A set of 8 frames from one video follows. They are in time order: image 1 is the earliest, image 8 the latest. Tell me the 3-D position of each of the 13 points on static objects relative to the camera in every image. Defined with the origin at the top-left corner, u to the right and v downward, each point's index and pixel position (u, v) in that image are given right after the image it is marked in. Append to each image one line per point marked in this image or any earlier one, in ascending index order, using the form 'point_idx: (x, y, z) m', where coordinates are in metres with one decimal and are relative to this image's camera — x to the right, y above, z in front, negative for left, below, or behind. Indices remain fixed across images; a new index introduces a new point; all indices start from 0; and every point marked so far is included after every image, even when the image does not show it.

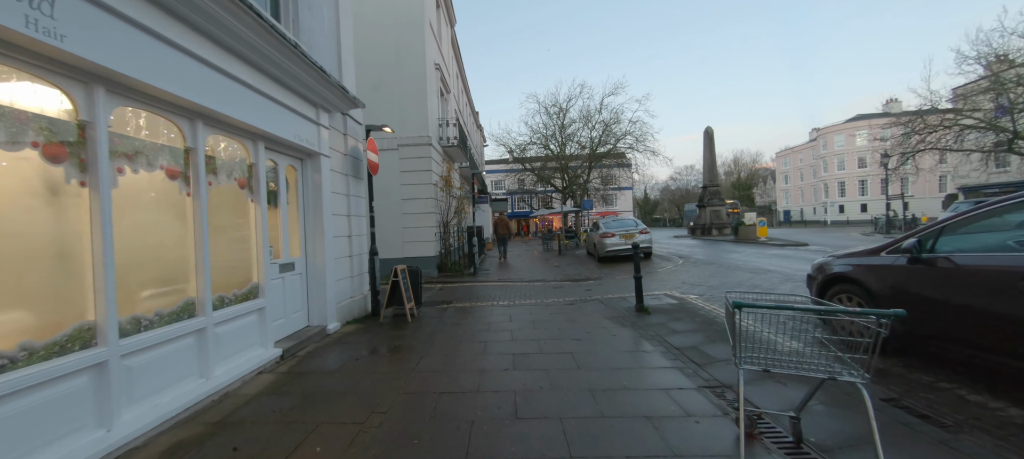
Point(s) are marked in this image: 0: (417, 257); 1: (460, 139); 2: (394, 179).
0: (-3.1, -0.9, +11.6) m
1: (-2.0, +3.7, +14.2) m
2: (-3.9, +1.7, +11.7) m
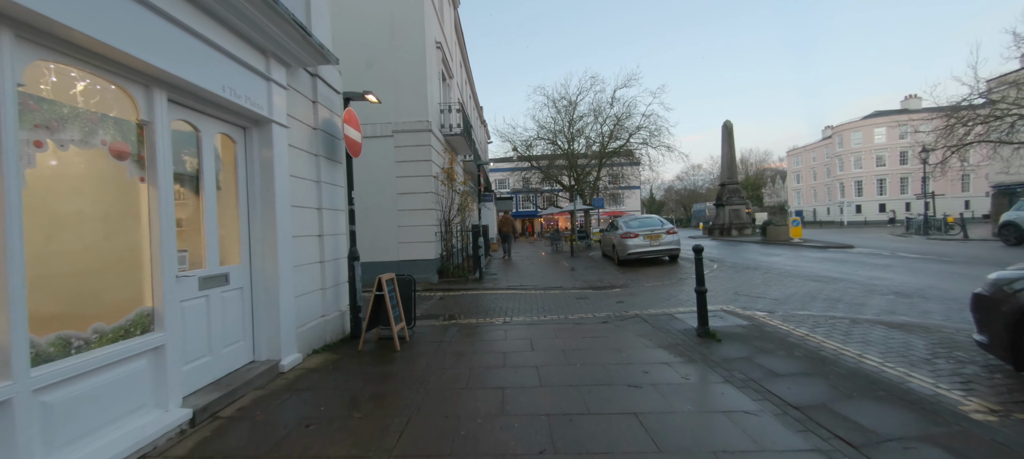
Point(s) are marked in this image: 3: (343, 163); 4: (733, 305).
0: (-2.8, -0.9, +10.1) m
1: (-1.7, +3.7, +12.8) m
2: (-3.5, +1.7, +10.2) m
3: (-2.5, +1.0, +5.3) m
4: (+3.8, -1.3, +6.1) m
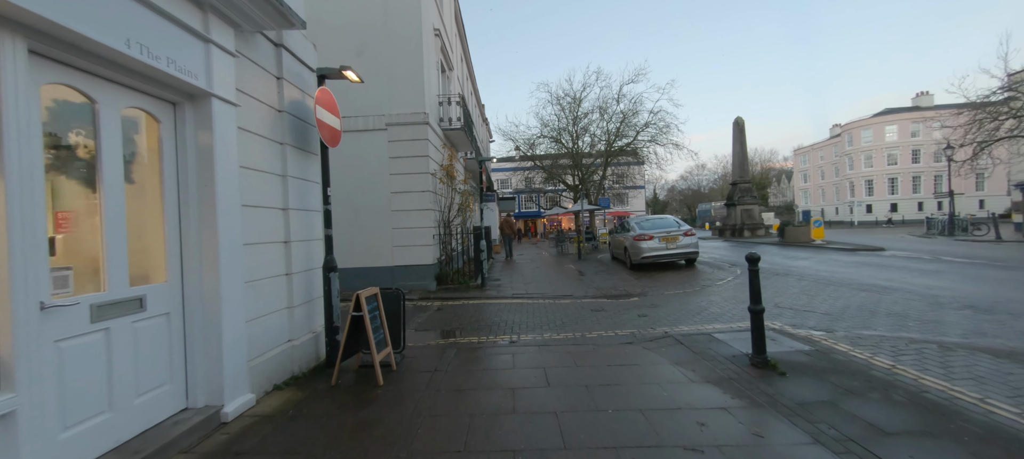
0: (-2.7, -0.9, +9.3) m
1: (-1.6, +3.6, +11.9) m
2: (-3.4, +1.6, +9.3) m
3: (-2.4, +0.9, +4.4) m
4: (+3.9, -1.3, +5.2) m
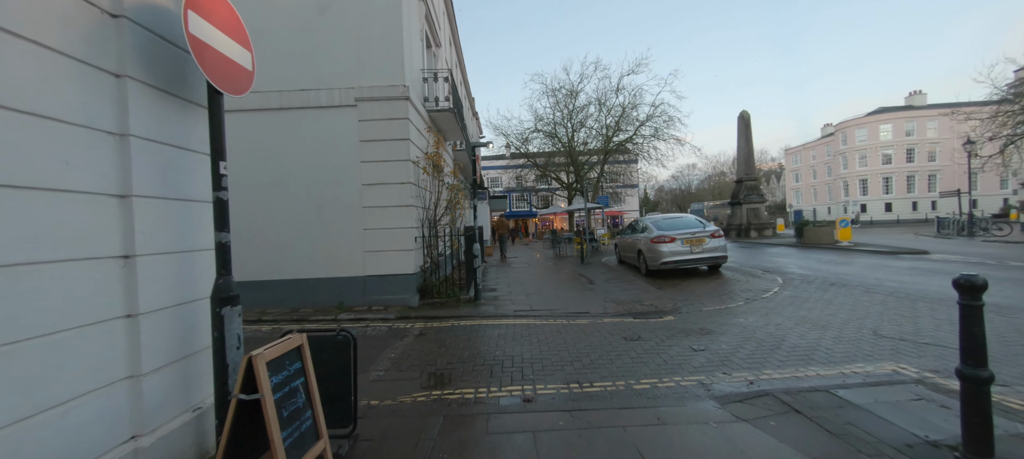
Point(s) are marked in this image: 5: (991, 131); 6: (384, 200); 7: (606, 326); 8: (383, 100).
0: (-2.7, -1.0, +7.5) m
1: (-1.6, +3.6, +10.2) m
2: (-3.4, +1.6, +7.6) m
3: (-2.3, +0.9, +2.7) m
4: (+4.0, -1.4, +3.6) m
5: (+19.9, +4.1, +14.6) m
6: (-2.7, +0.6, +7.5) m
7: (+1.5, -1.6, +5.8) m
8: (-2.8, +2.7, +7.5) m
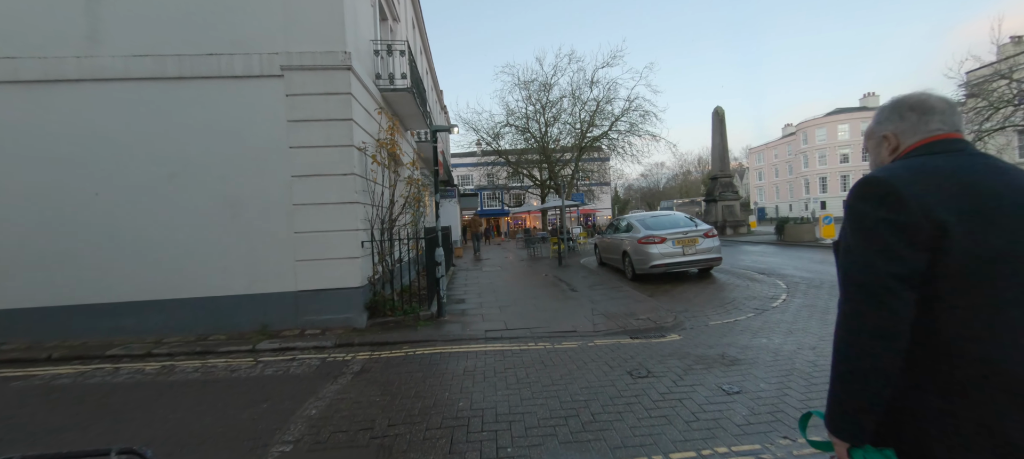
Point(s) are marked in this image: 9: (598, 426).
0: (-3.2, -1.0, +6.0) m
1: (-2.4, +3.6, +8.7) m
2: (-3.9, +1.6, +6.0) m
3: (-2.4, +0.8, +1.2) m
4: (+3.8, -1.4, +2.7) m
5: (+18.7, +4.3, +14.8) m
6: (-3.2, +0.6, +6.0) m
7: (+1.1, -1.6, +4.7) m
8: (-3.3, +2.7, +6.0) m
9: (+0.7, -1.6, +2.9) m
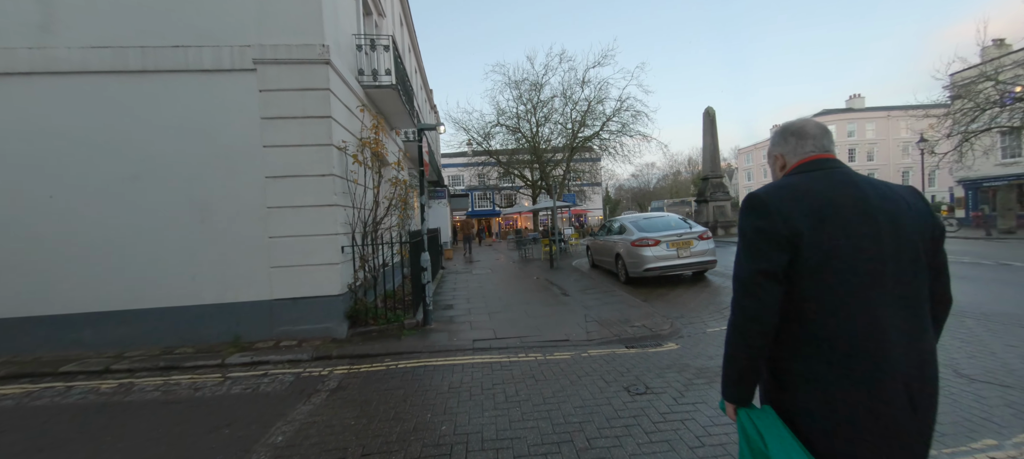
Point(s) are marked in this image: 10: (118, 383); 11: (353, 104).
0: (-3.3, -1.1, +5.6) m
1: (-2.6, +3.5, +8.4) m
2: (-4.1, +1.5, +5.6) m
3: (-2.5, +0.8, +0.9) m
4: (+3.7, -1.4, +2.5) m
5: (+18.3, +4.3, +14.9) m
6: (-3.4, +0.5, +5.6) m
7: (+1.0, -1.7, +4.4) m
8: (-3.5, +2.6, +5.6) m
9: (+0.6, -1.7, +2.6) m
10: (-5.1, -2.0, +4.6) m
11: (-3.0, +2.4, +6.8) m
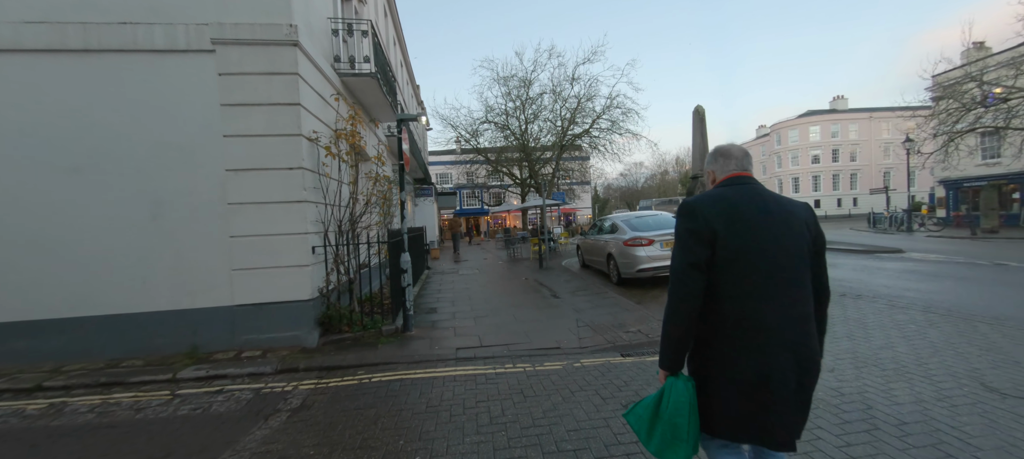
0: (-3.5, -1.1, +5.1) m
1: (-2.9, +3.5, +7.9) m
2: (-4.3, +1.5, +5.0) m
3: (-2.5, +0.8, +0.4) m
4: (+3.6, -1.4, +2.2) m
5: (+17.8, +4.3, +15.0) m
6: (-3.6, +0.5, +5.1) m
7: (+0.8, -1.6, +4.0) m
8: (-3.7, +2.6, +5.1) m
9: (+0.5, -1.7, +2.3) m
10: (-5.2, -2.0, +4.0) m
11: (-3.3, +2.4, +6.2) m
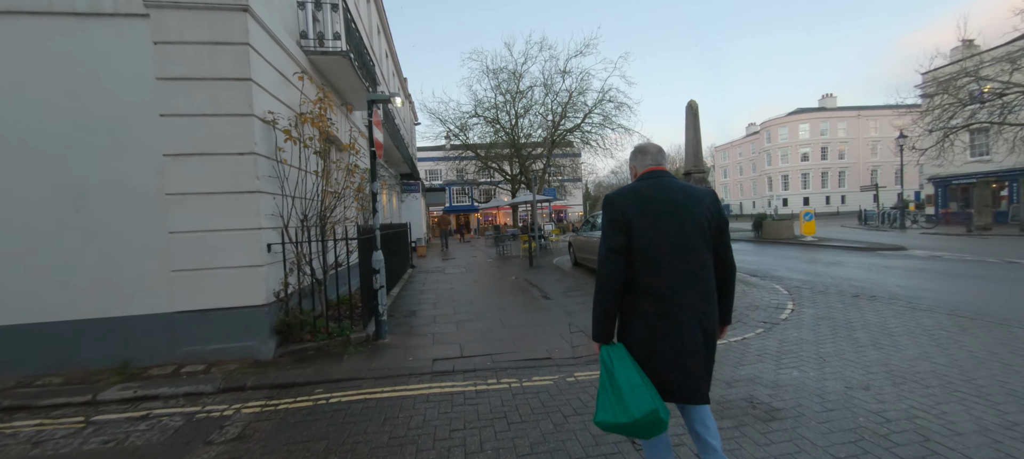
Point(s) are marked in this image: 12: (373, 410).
0: (-3.7, -1.0, +4.4) m
1: (-3.2, +3.6, +7.2) m
2: (-4.5, +1.6, +4.3) m
3: (-2.6, +0.8, -0.3) m
4: (+3.5, -1.4, +1.7) m
5: (+17.4, +4.4, +14.9) m
6: (-3.8, +0.6, +4.4) m
7: (+0.7, -1.6, +3.5) m
8: (-3.9, +2.7, +4.4) m
9: (+0.4, -1.6, +1.7) m
10: (-5.4, -1.9, +3.3) m
11: (-3.5, +2.5, +5.5) m
12: (-1.3, -1.7, +3.3) m
